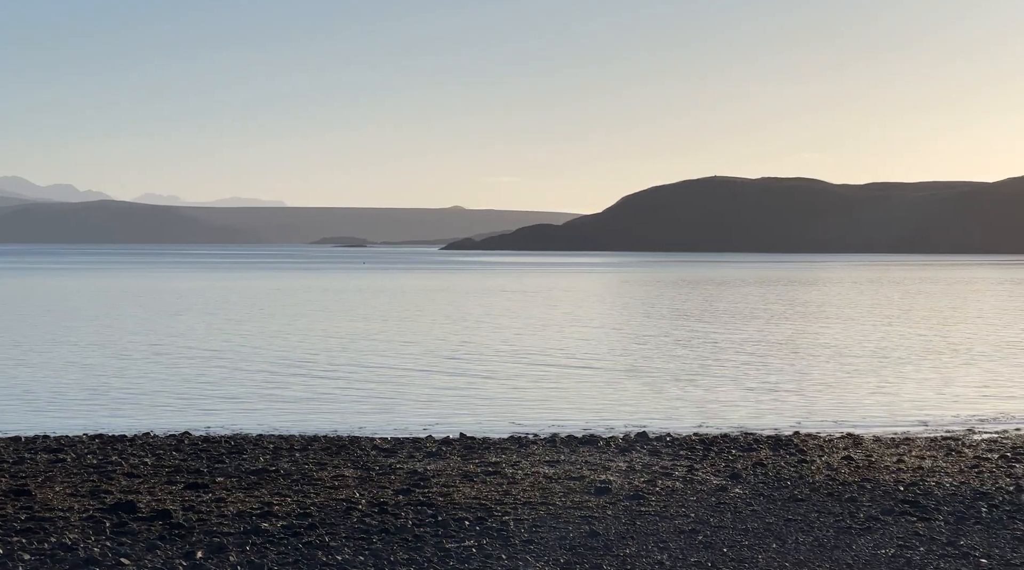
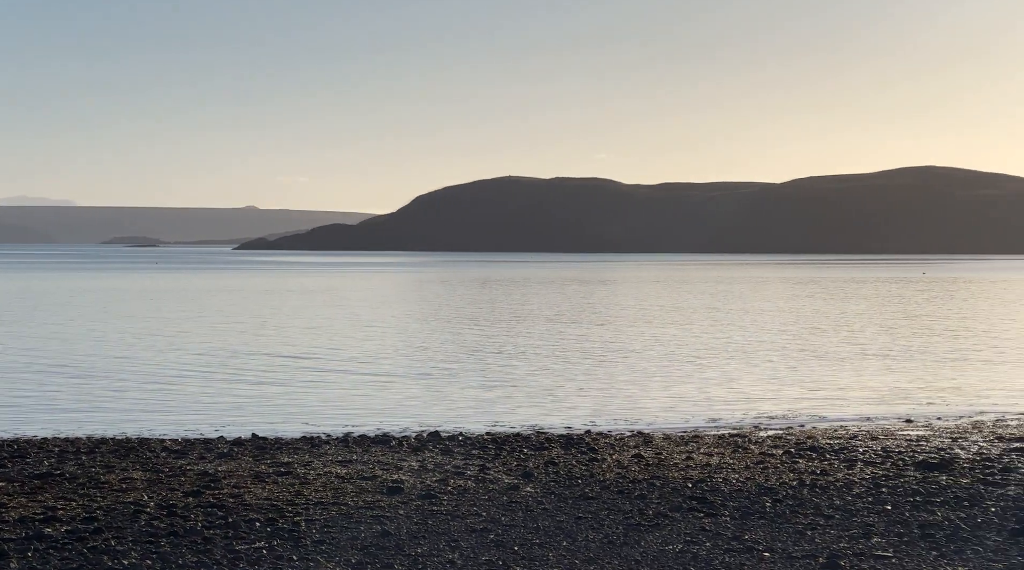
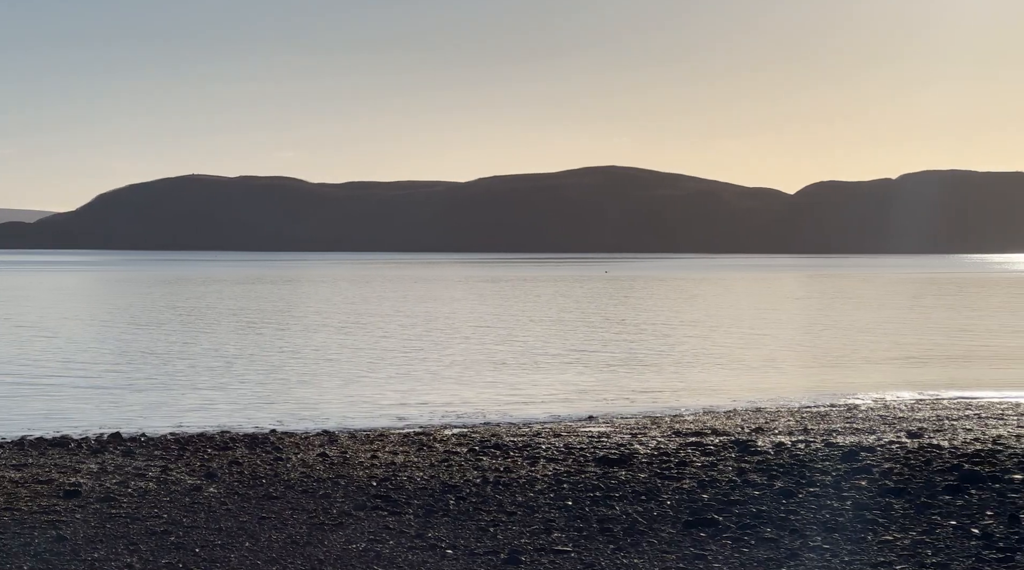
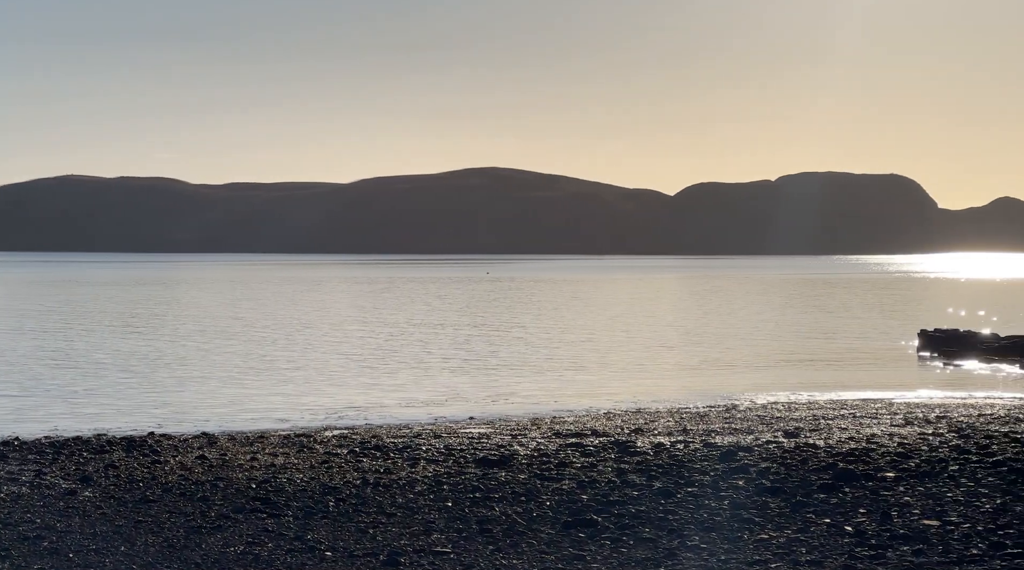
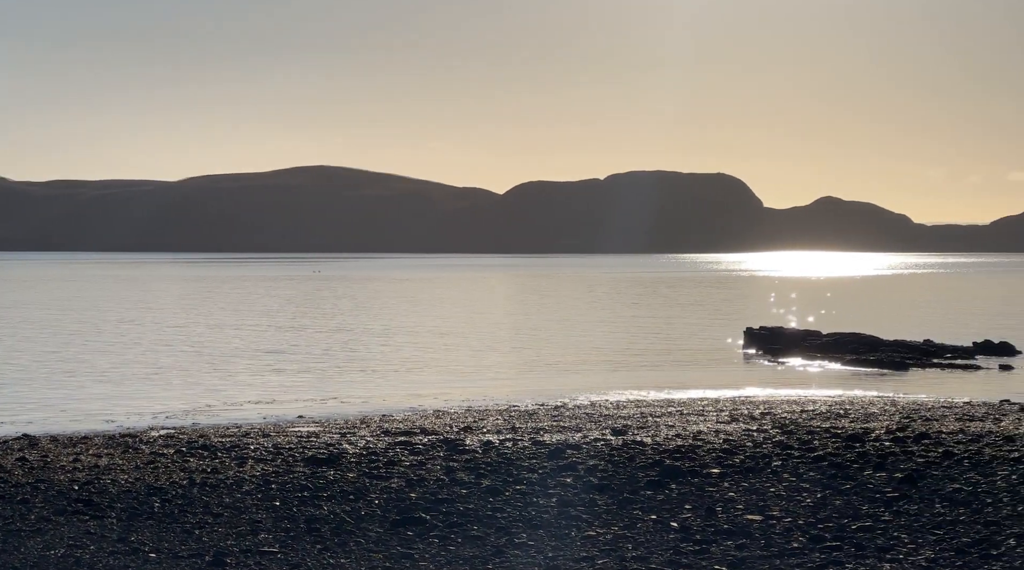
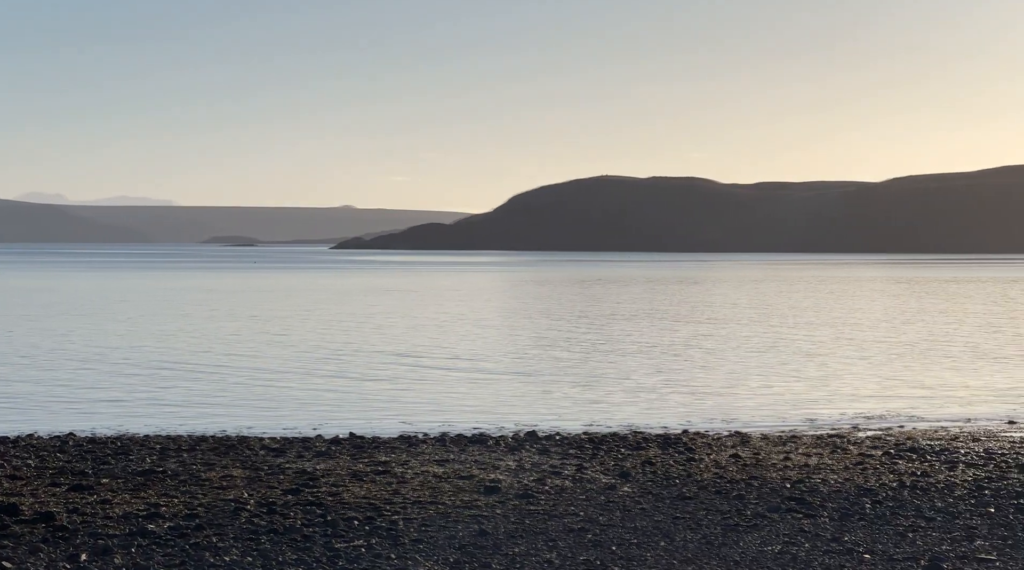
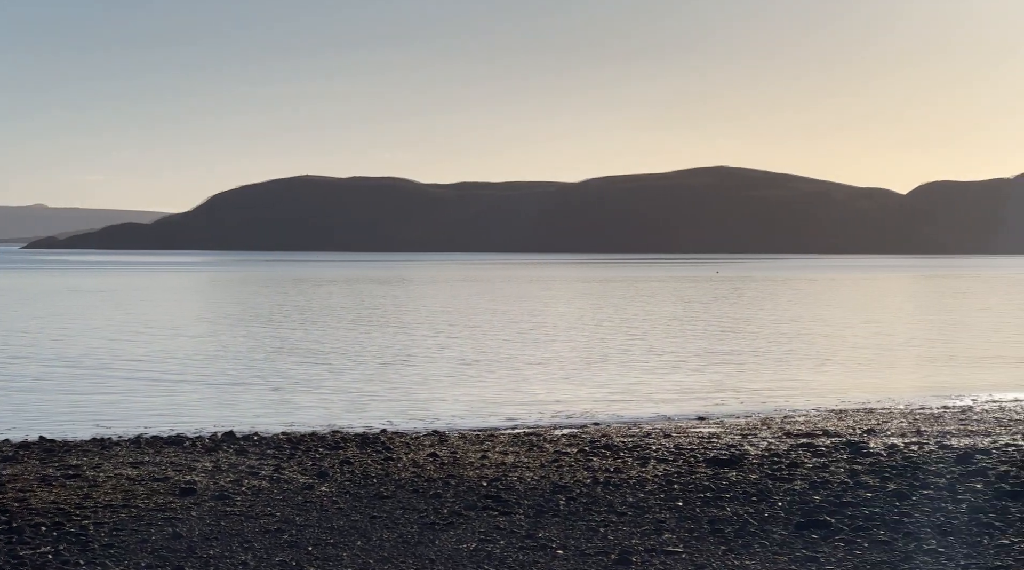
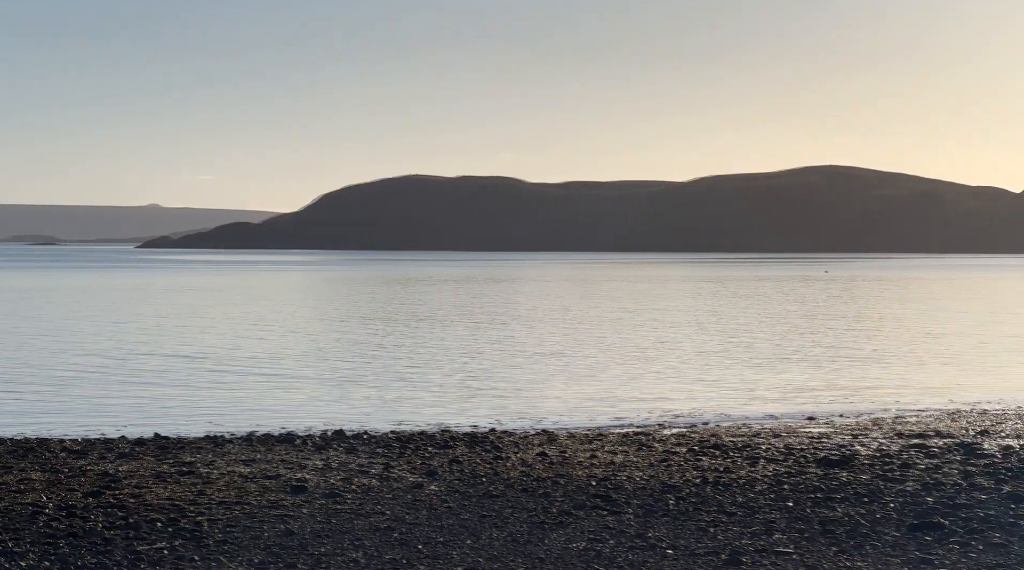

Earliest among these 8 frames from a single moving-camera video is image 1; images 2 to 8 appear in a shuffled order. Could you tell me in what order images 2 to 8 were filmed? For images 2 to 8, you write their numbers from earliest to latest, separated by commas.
6, 2, 8, 7, 3, 4, 5
